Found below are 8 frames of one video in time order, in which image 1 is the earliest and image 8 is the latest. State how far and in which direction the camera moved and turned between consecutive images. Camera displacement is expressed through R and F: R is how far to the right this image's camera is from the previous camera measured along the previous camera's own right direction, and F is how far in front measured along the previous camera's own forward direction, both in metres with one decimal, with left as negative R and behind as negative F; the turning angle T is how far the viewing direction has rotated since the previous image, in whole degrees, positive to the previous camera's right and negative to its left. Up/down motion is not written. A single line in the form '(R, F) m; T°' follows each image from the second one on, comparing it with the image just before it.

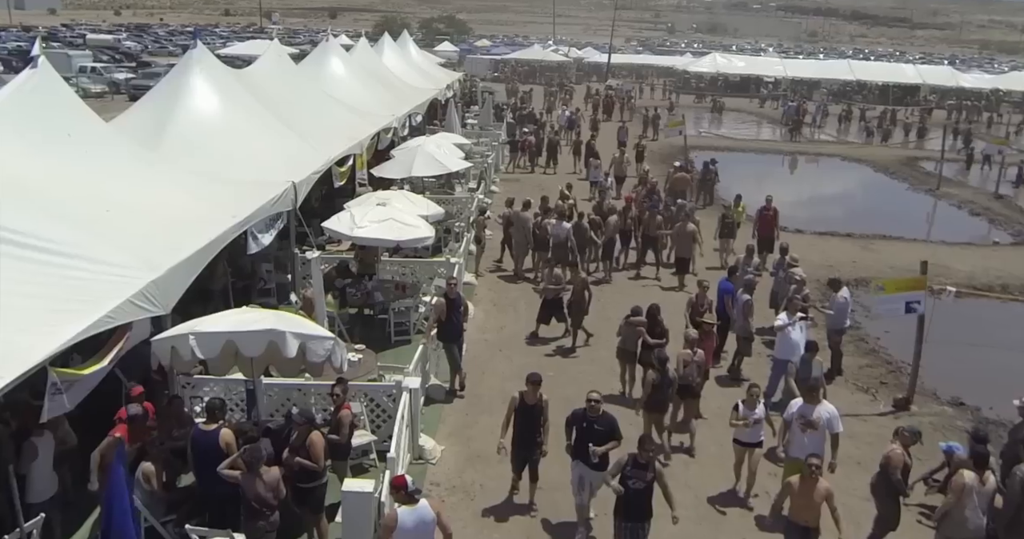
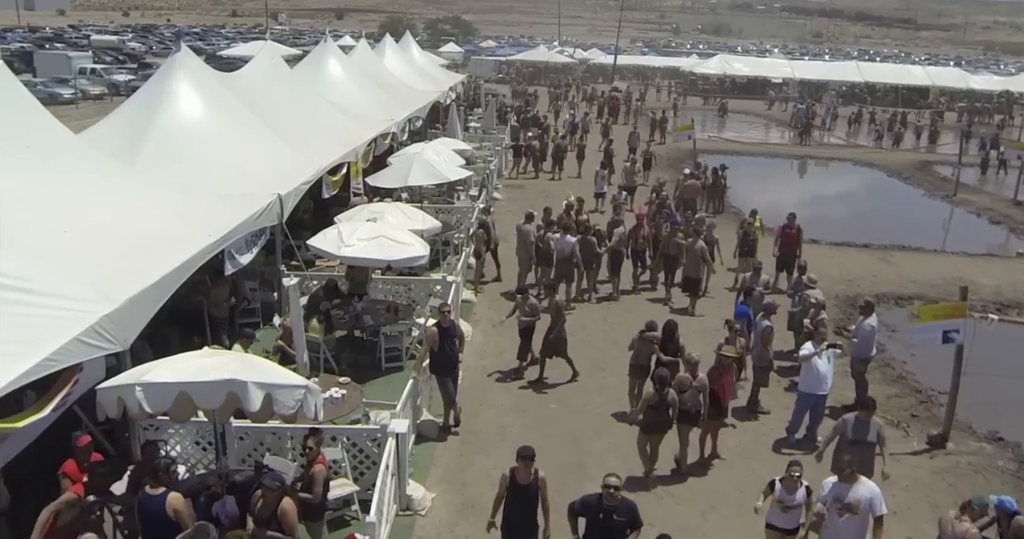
(+0.1, +0.9) m; 0°
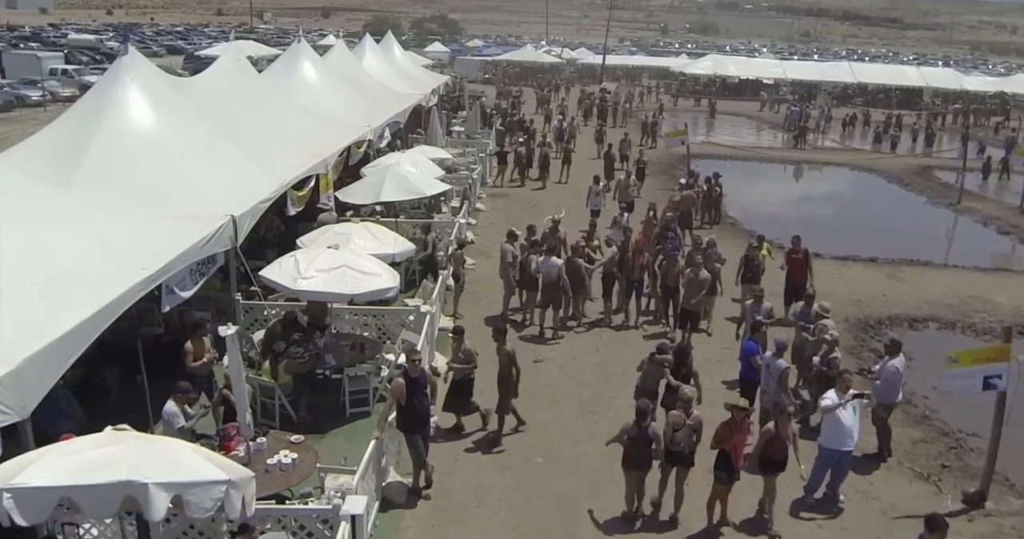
(+0.1, +1.3) m; +1°
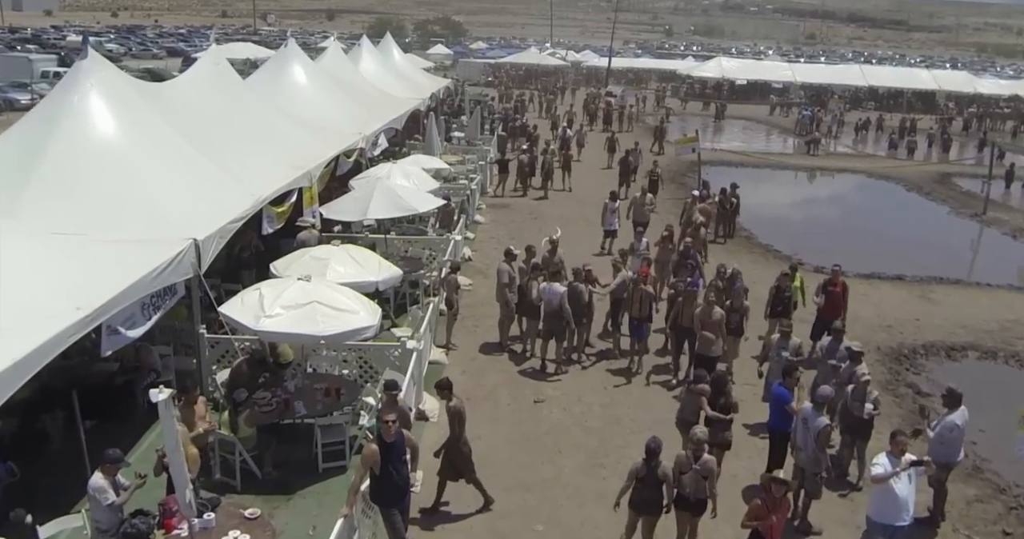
(+0.1, +1.2) m; 0°
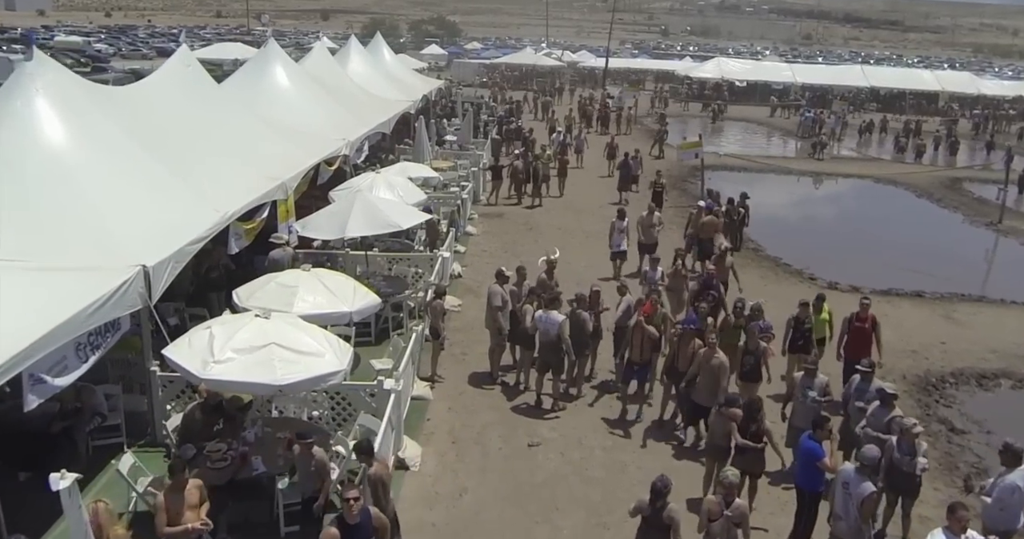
(+0.1, +1.1) m; 0°
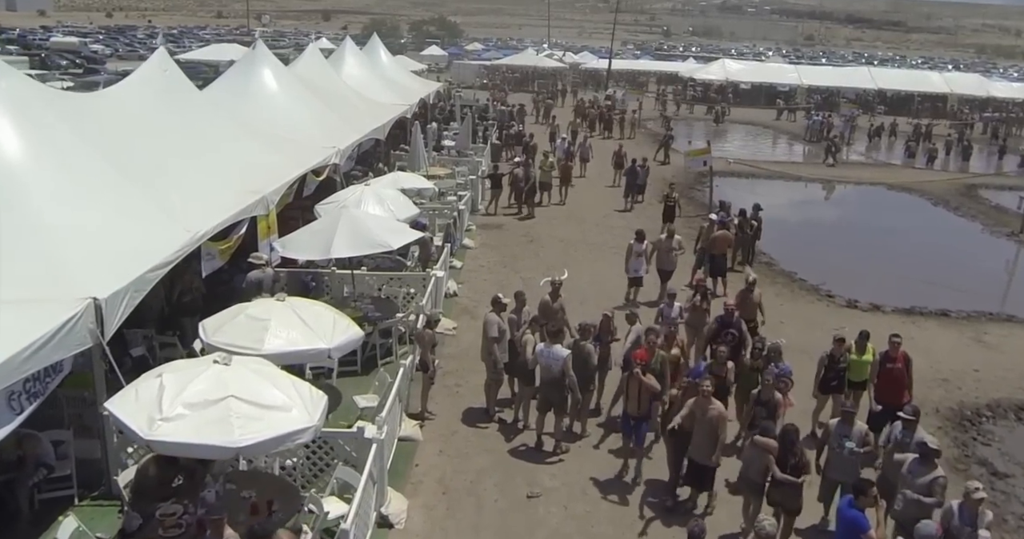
(0.0, +1.0) m; 0°
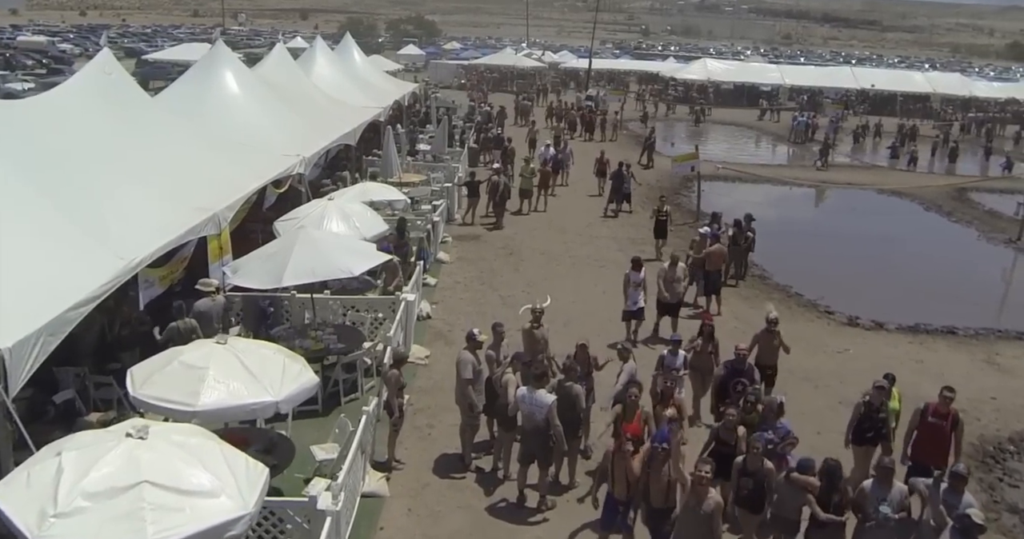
(0.0, +1.1) m; +1°
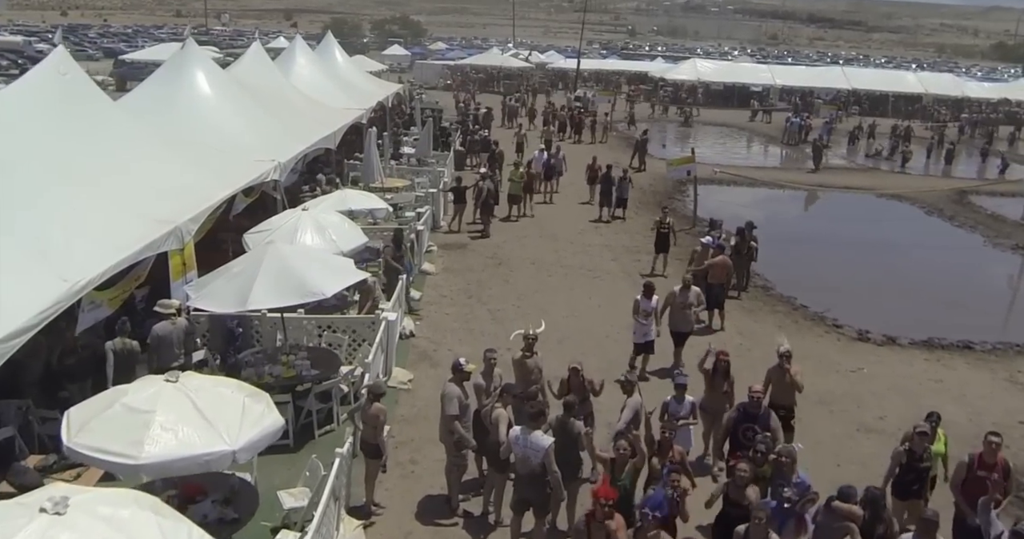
(0.0, +0.9) m; +1°
